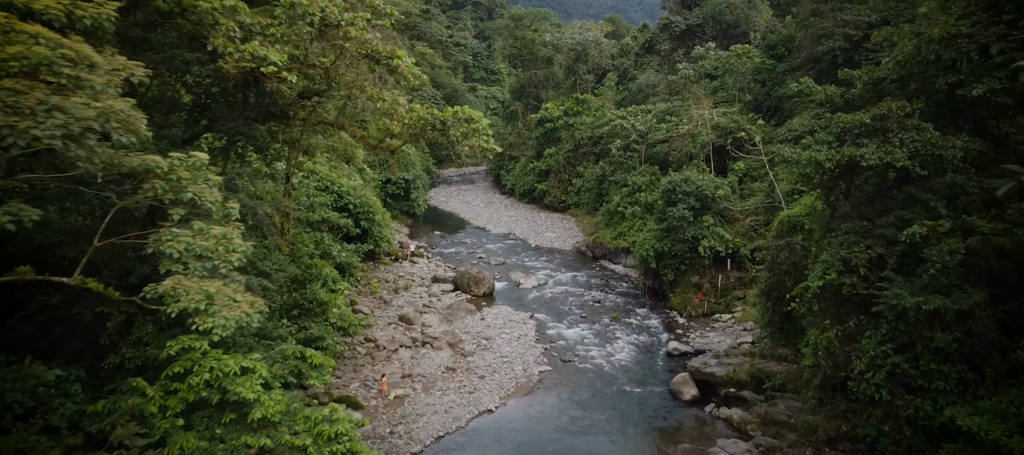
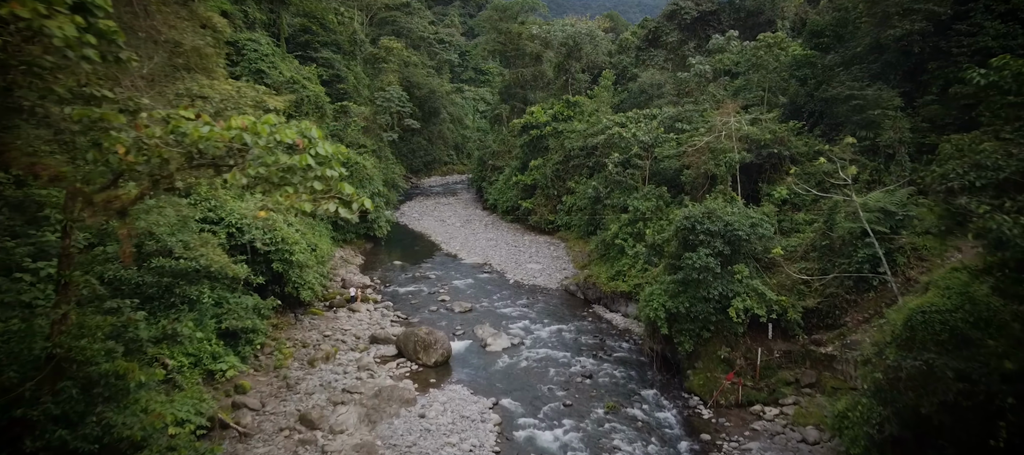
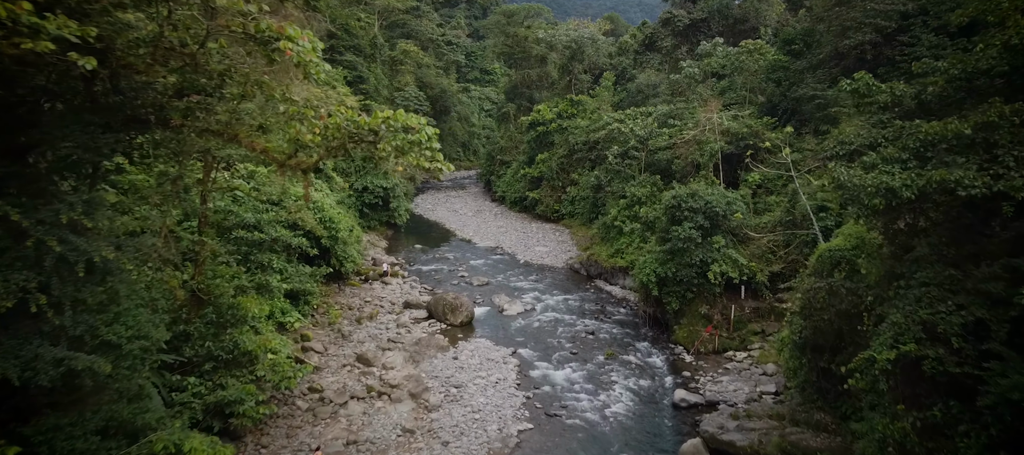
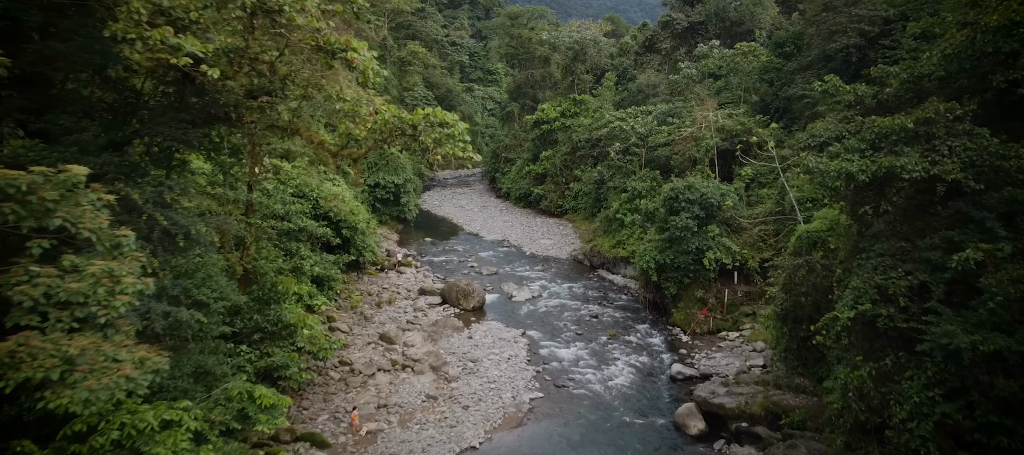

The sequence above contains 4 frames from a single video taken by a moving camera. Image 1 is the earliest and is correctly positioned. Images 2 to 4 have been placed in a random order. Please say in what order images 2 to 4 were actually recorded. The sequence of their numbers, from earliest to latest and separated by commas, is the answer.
4, 3, 2
